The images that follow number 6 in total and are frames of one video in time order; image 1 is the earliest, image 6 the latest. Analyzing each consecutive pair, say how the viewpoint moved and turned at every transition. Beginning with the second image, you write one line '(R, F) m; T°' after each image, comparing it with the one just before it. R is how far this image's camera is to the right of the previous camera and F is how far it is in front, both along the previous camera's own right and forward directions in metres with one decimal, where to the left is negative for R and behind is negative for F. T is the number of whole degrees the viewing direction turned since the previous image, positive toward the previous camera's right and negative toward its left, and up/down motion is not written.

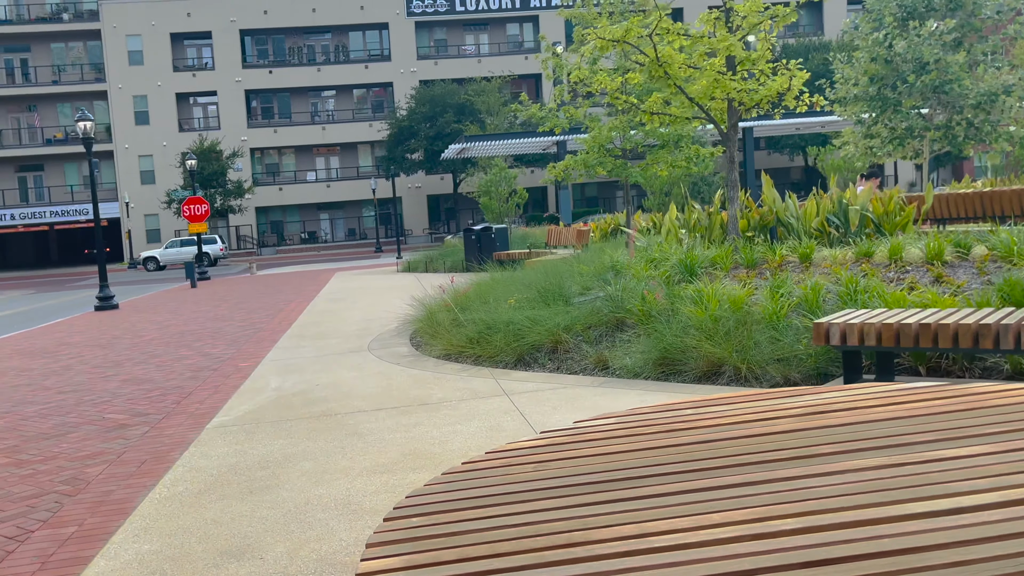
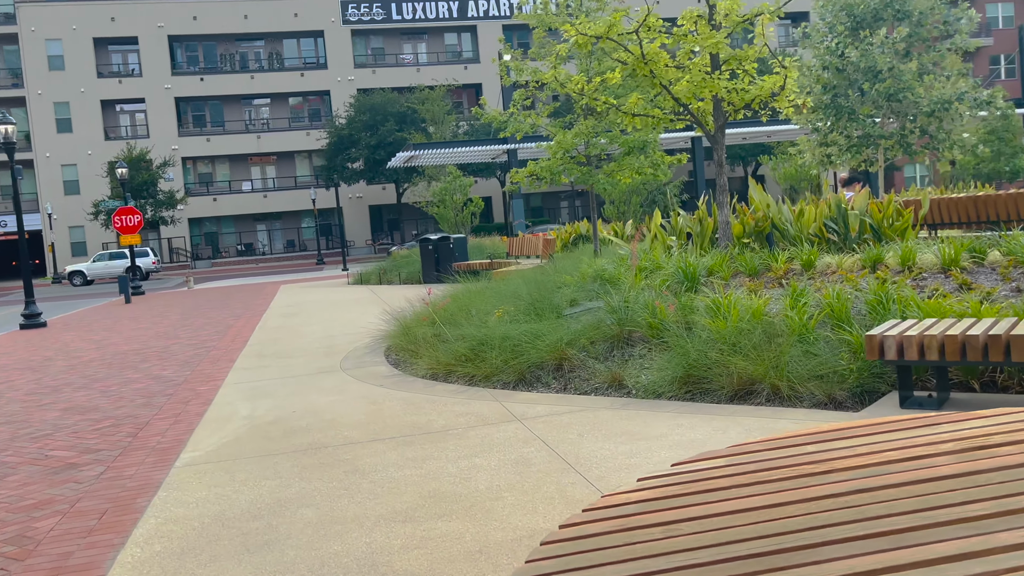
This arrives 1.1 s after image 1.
(-0.5, +0.8) m; +4°
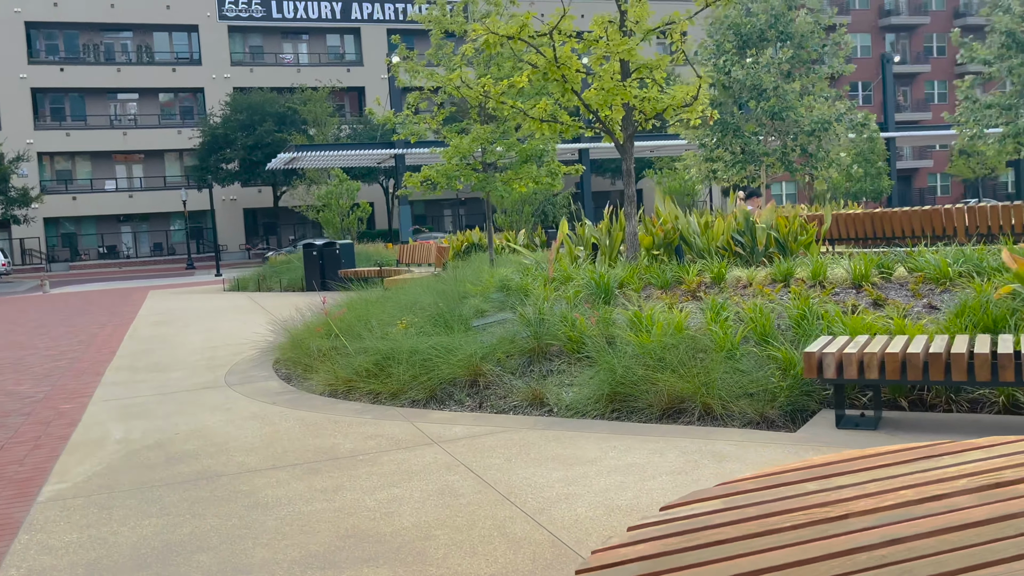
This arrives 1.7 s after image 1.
(-0.3, +0.5) m; +8°
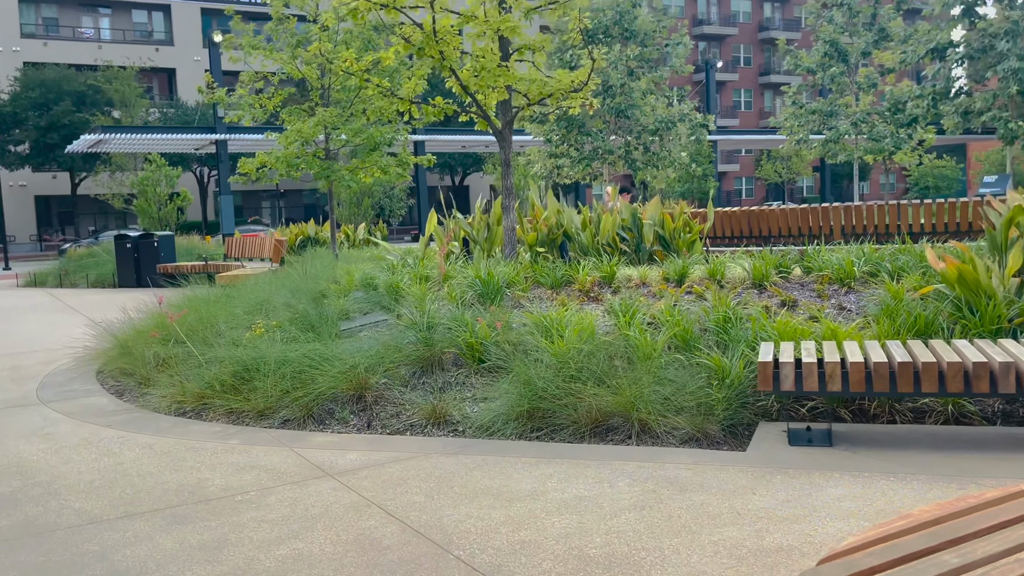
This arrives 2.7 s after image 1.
(-0.5, +0.9) m; +12°
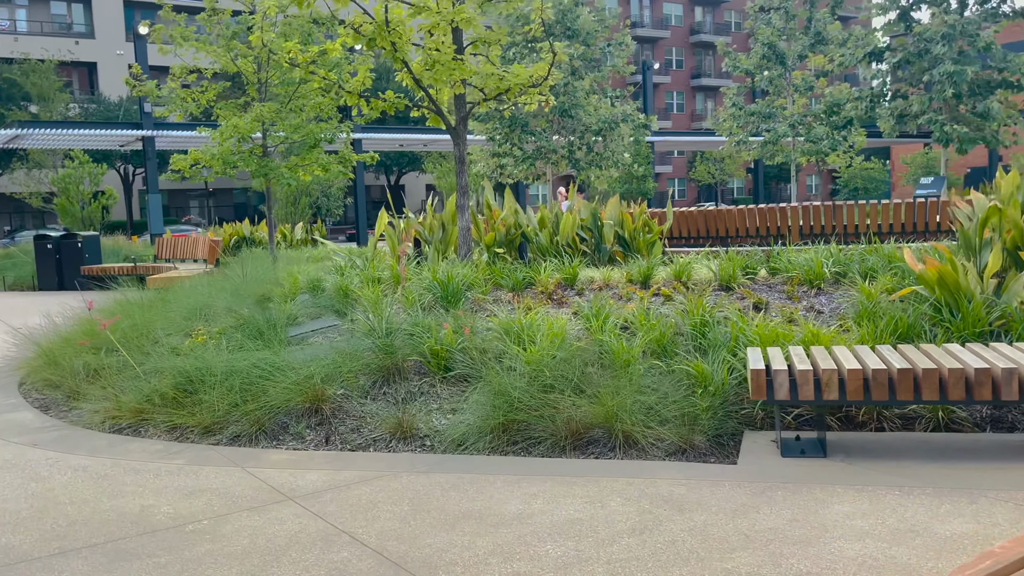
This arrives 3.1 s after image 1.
(-0.2, +0.4) m; +4°
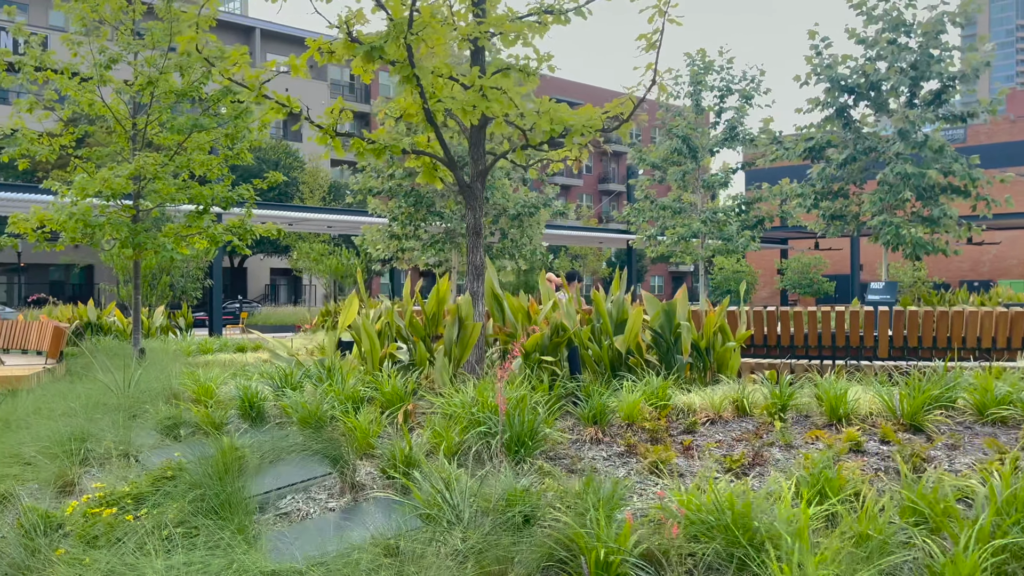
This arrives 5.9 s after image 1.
(-1.4, +2.7) m; +11°
